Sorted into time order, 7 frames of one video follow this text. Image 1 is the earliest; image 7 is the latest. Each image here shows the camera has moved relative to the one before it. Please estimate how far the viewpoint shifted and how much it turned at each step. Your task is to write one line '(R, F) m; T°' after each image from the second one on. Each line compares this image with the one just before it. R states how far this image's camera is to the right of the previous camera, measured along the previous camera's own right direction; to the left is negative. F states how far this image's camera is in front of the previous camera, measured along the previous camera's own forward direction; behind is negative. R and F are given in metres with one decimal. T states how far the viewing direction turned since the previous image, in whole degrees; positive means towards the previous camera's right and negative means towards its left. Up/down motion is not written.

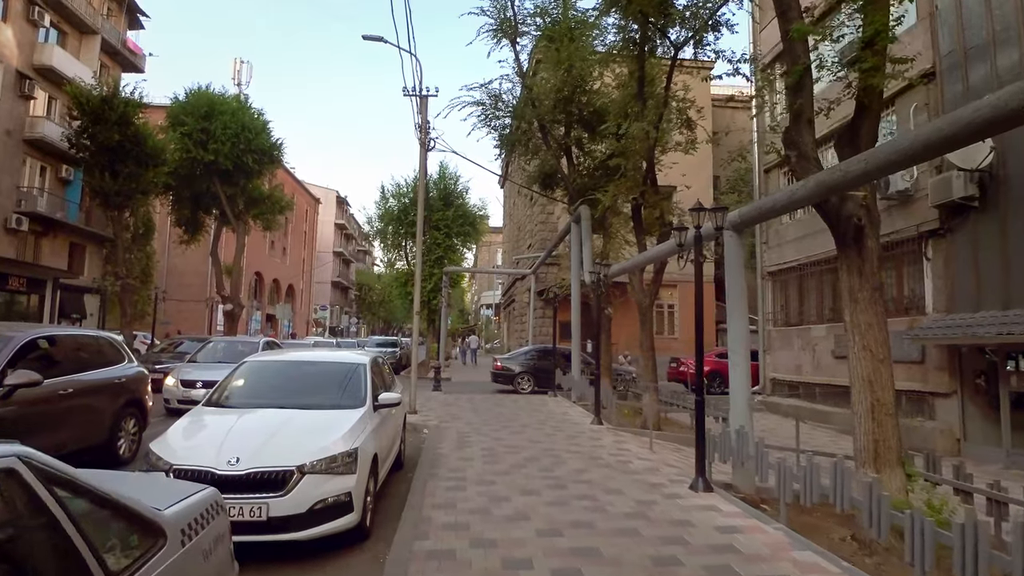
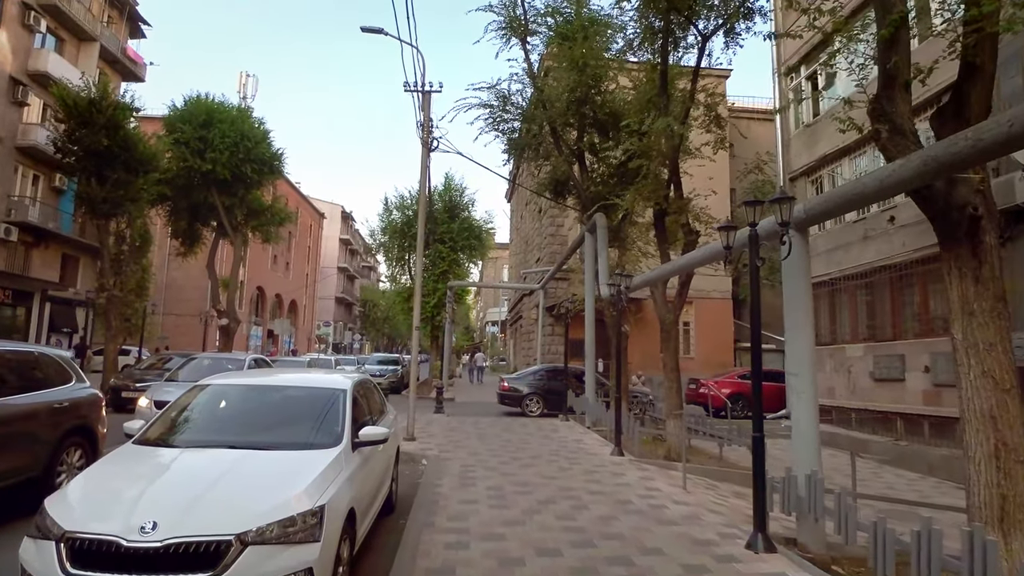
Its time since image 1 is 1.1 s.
(-0.1, +1.2) m; 0°
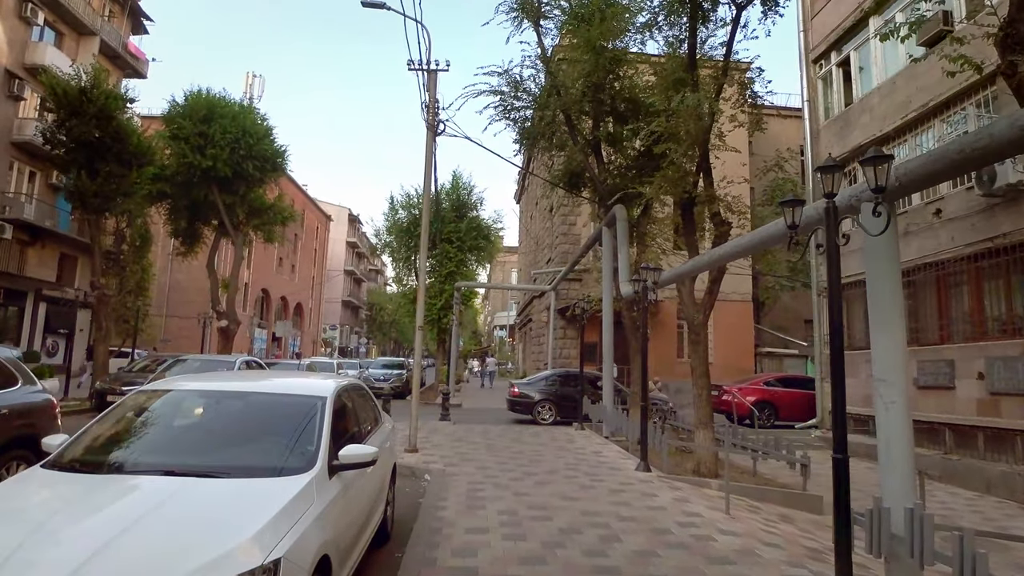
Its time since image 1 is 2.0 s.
(-0.1, +1.1) m; -1°
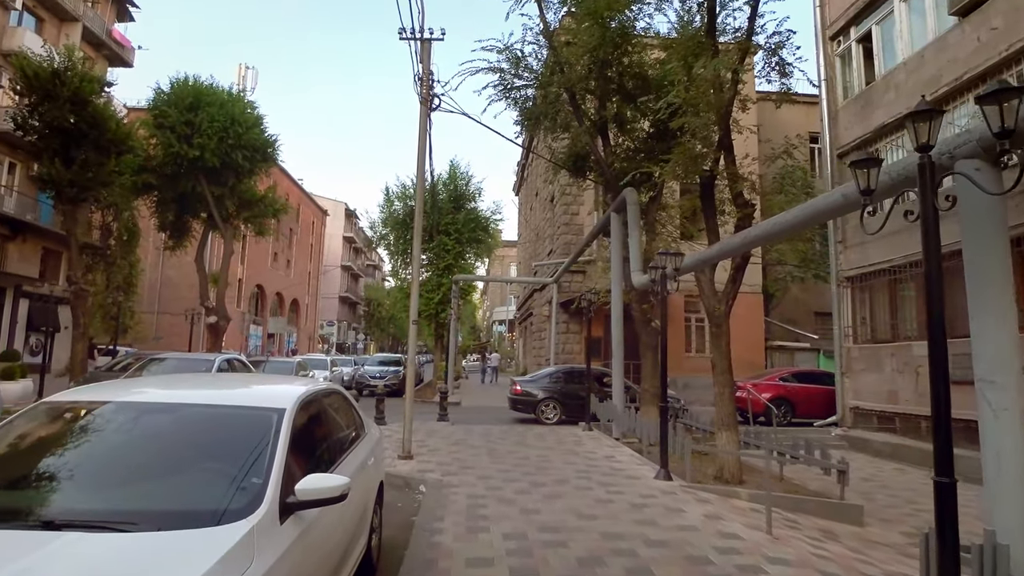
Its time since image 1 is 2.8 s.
(-0.1, +1.0) m; 0°
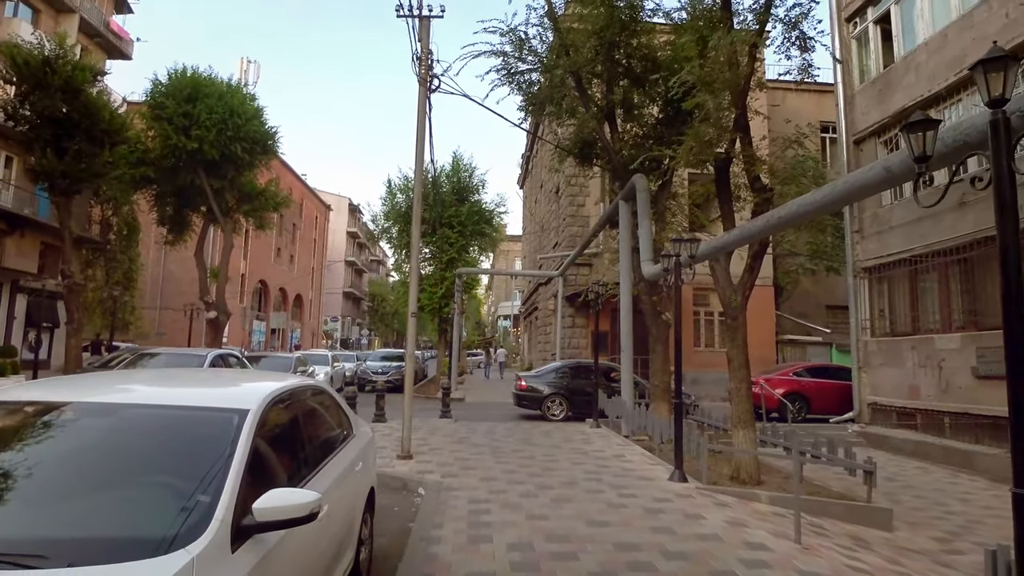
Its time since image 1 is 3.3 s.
(0.0, +0.5) m; 0°
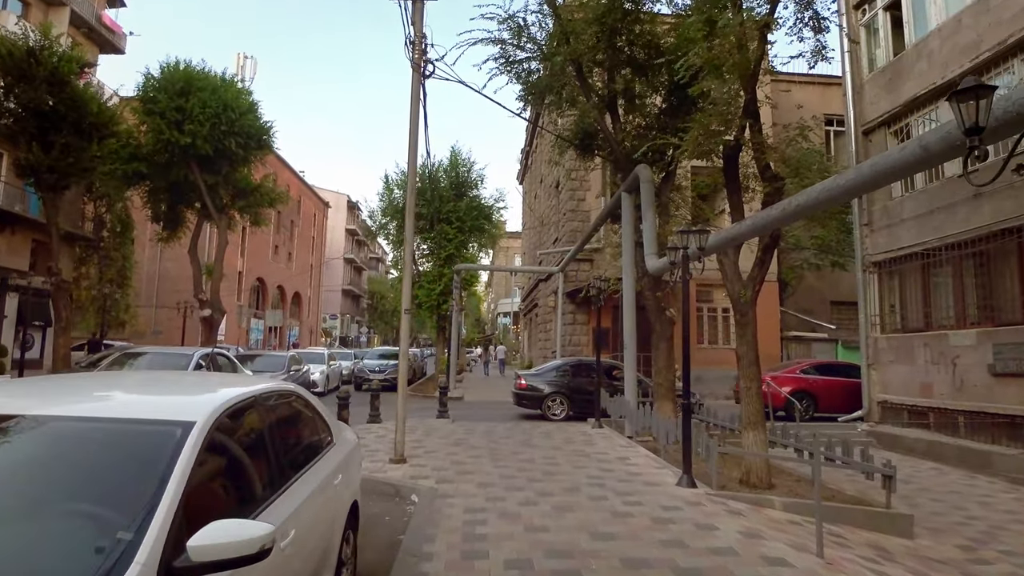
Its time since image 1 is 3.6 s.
(0.0, +0.4) m; 0°
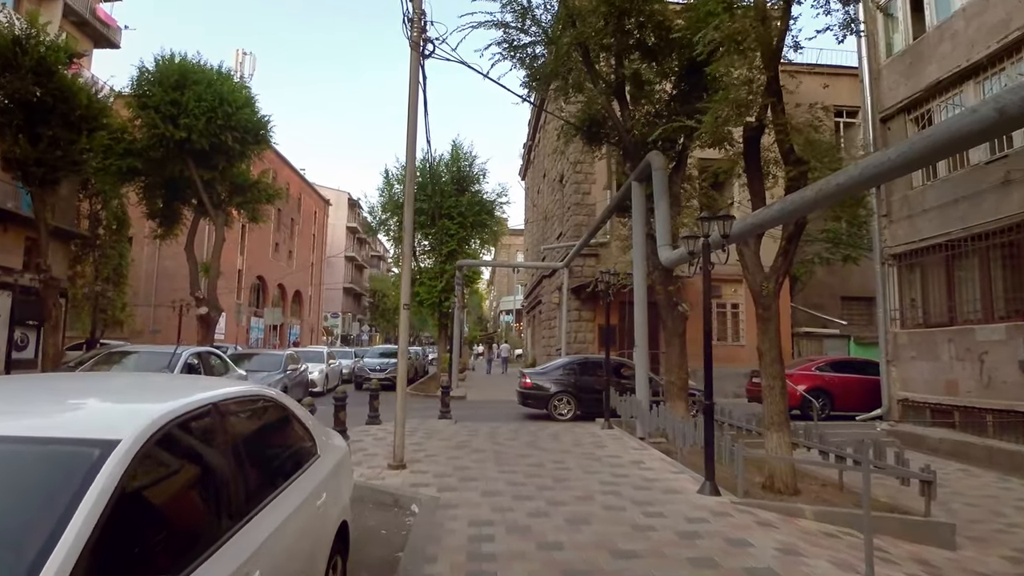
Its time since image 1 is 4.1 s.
(-0.1, +0.6) m; 0°
